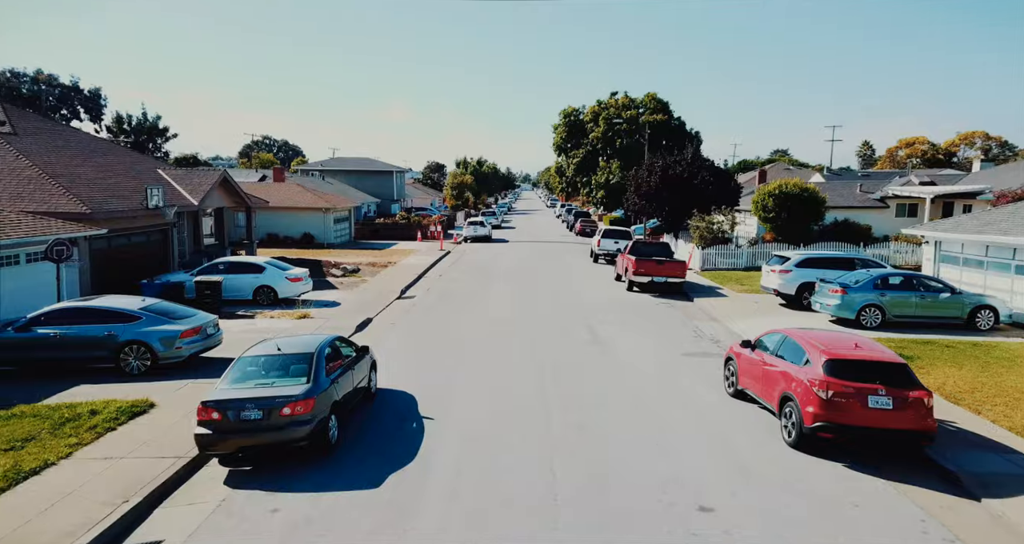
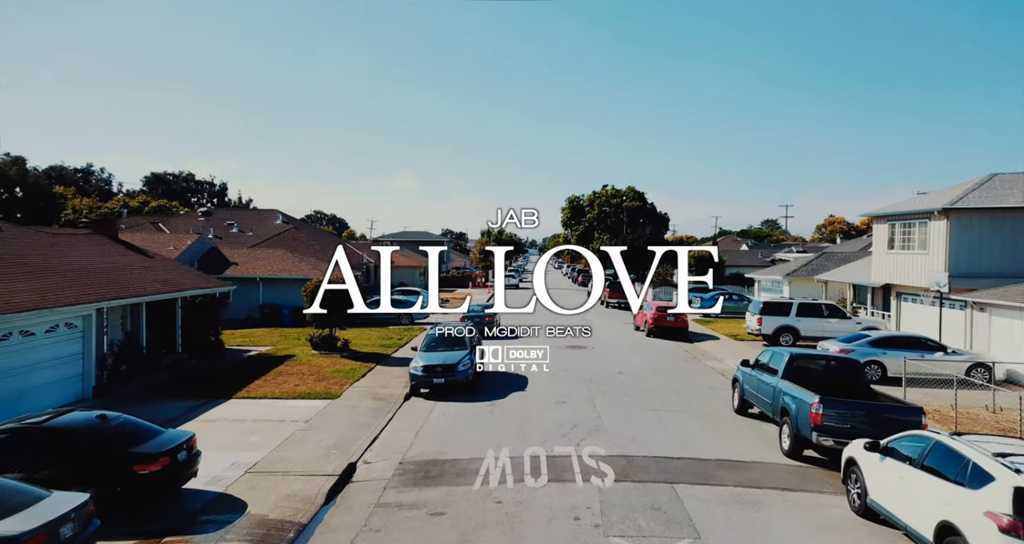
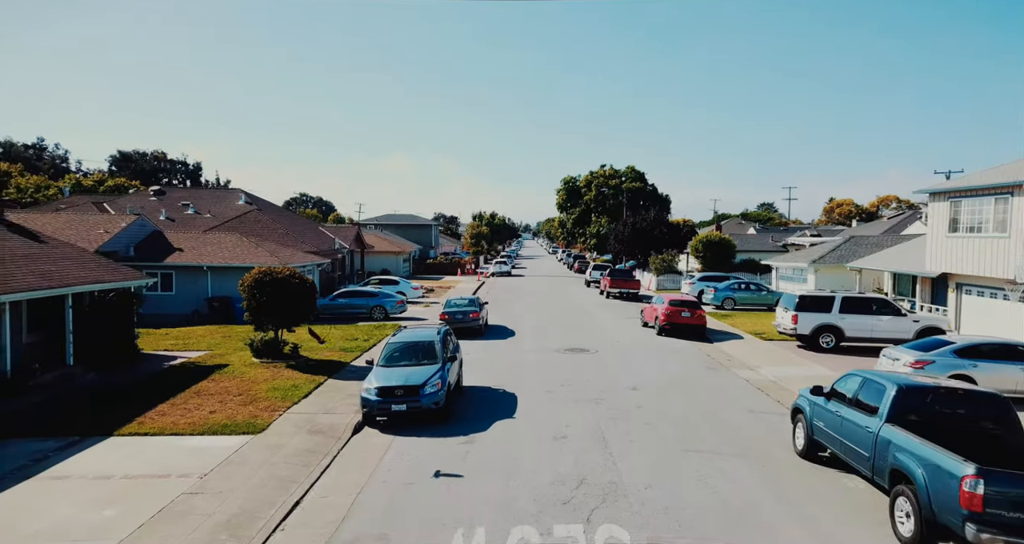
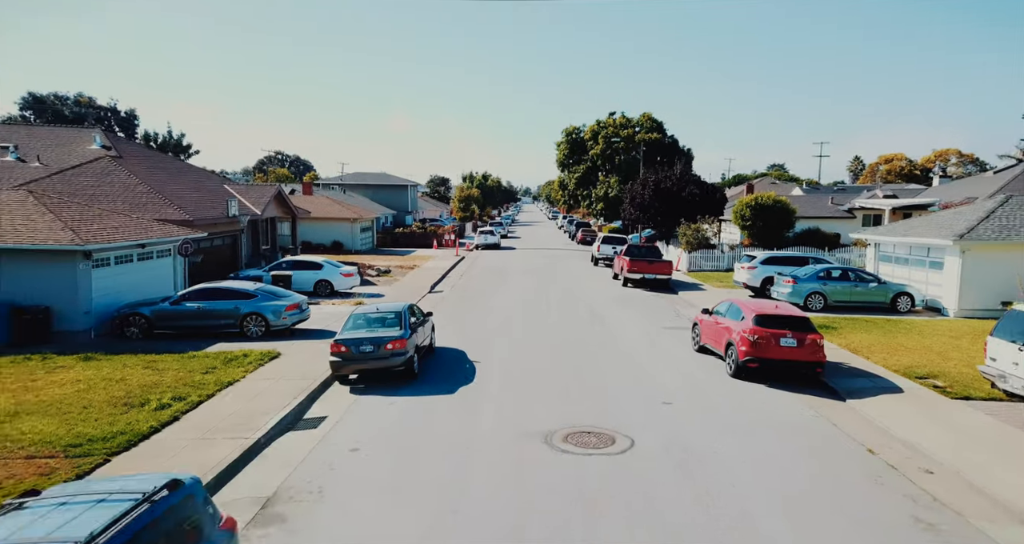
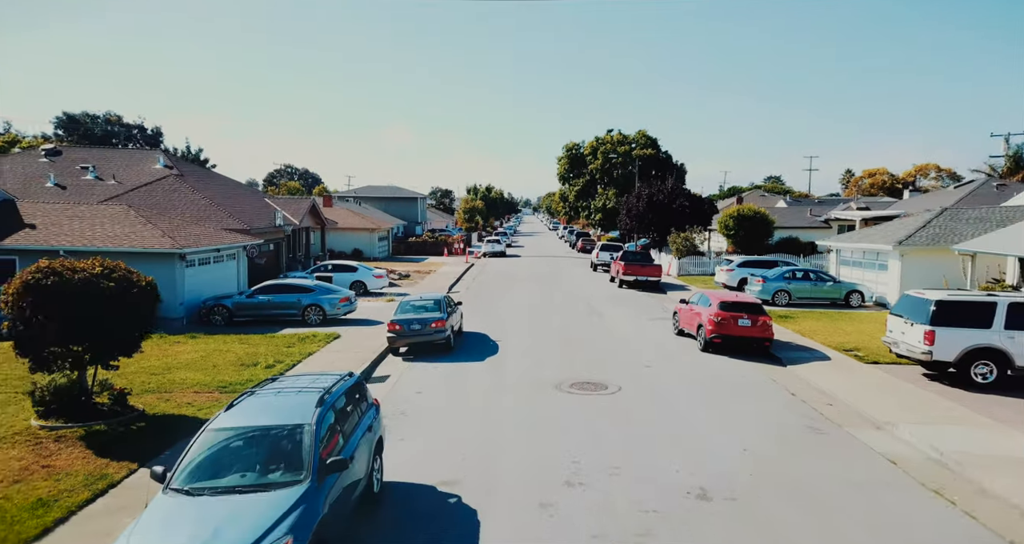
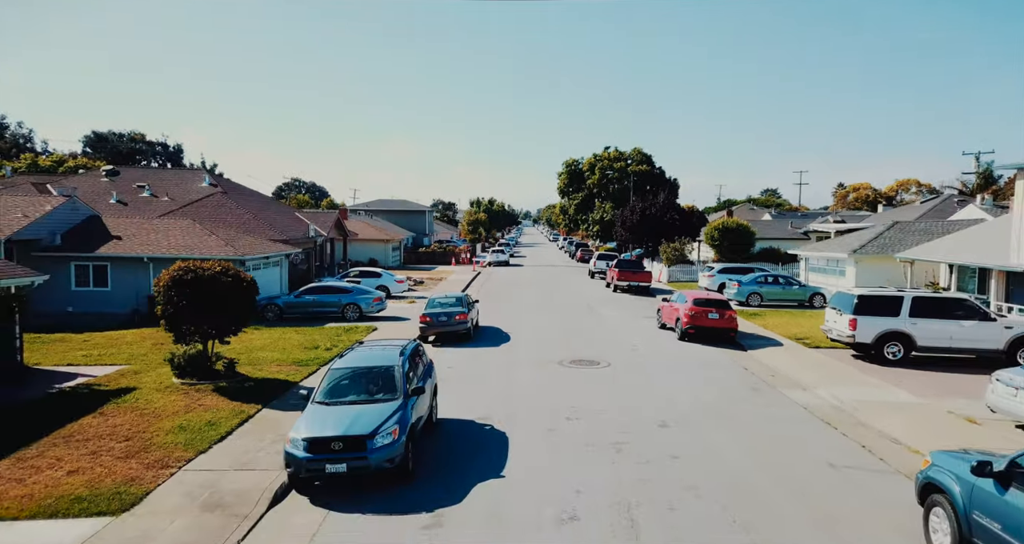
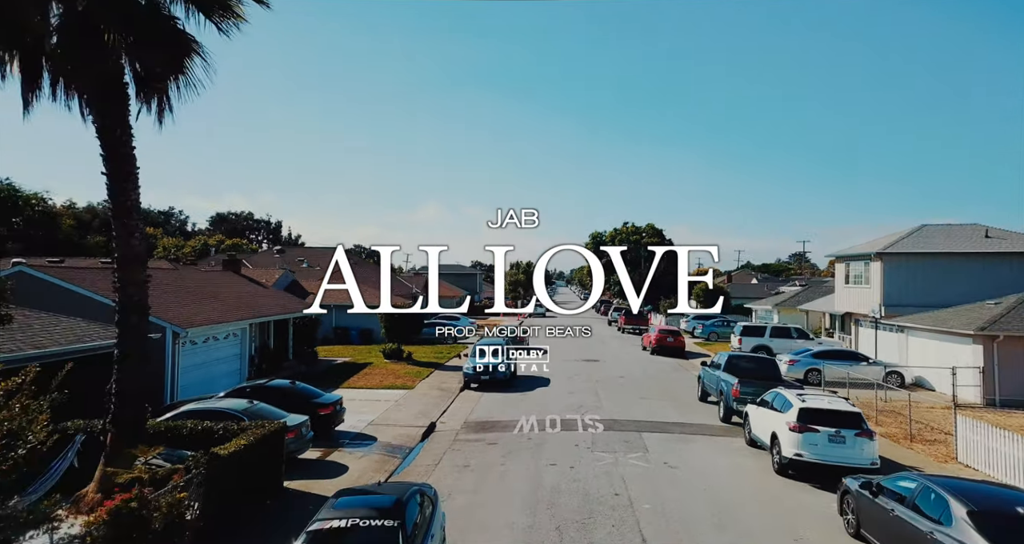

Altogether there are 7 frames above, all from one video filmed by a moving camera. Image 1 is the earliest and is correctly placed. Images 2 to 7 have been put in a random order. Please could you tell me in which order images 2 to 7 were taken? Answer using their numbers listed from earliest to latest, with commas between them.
4, 5, 6, 3, 2, 7
